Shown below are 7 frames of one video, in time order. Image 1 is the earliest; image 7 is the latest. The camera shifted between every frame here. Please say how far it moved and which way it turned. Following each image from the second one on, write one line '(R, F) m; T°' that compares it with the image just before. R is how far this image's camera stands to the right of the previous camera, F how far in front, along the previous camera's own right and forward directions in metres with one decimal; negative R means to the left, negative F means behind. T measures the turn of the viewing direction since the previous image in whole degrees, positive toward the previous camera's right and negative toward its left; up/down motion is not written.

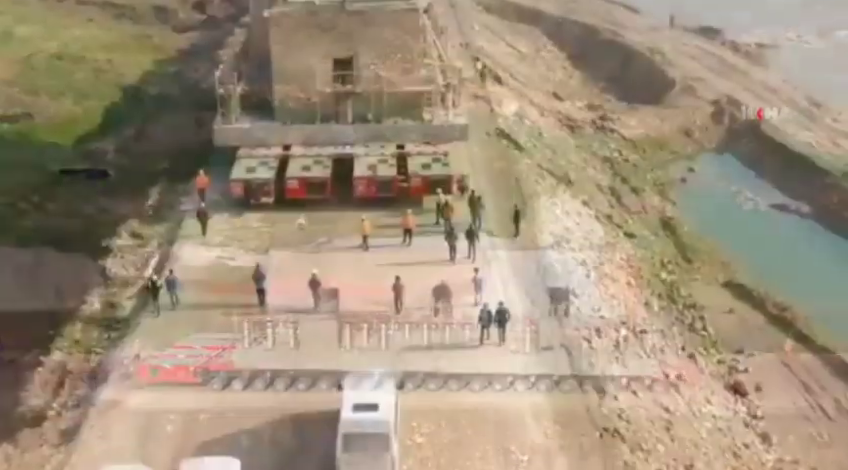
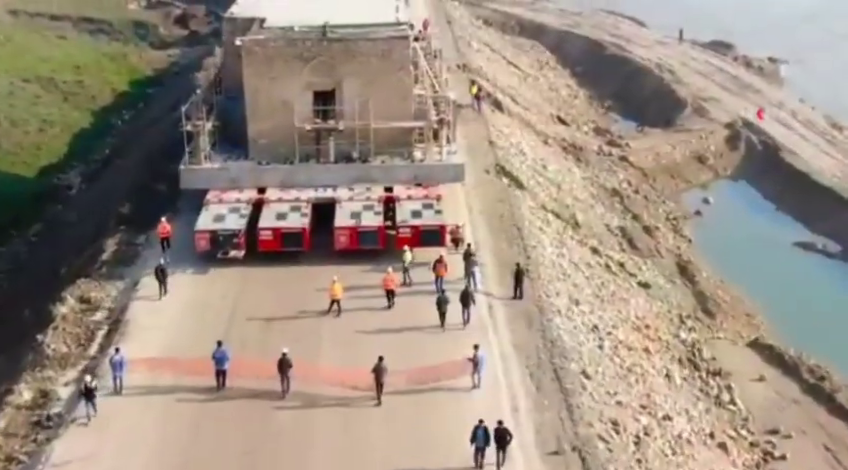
(+0.2, +3.5) m; 0°
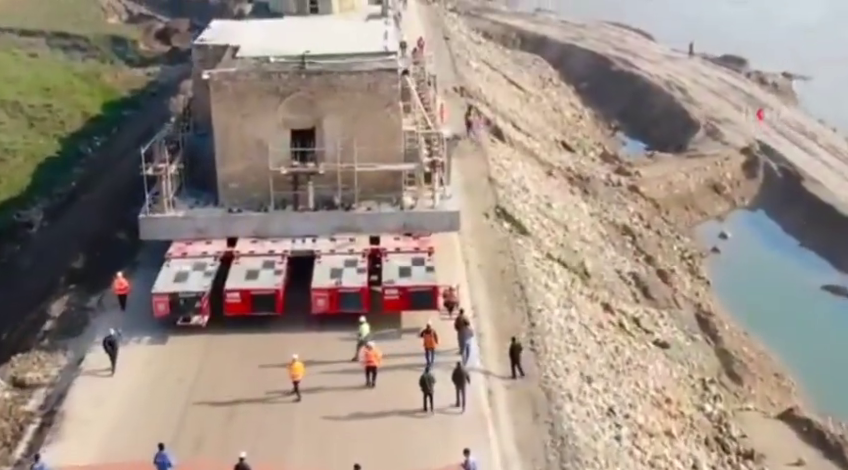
(+0.2, +3.4) m; 0°
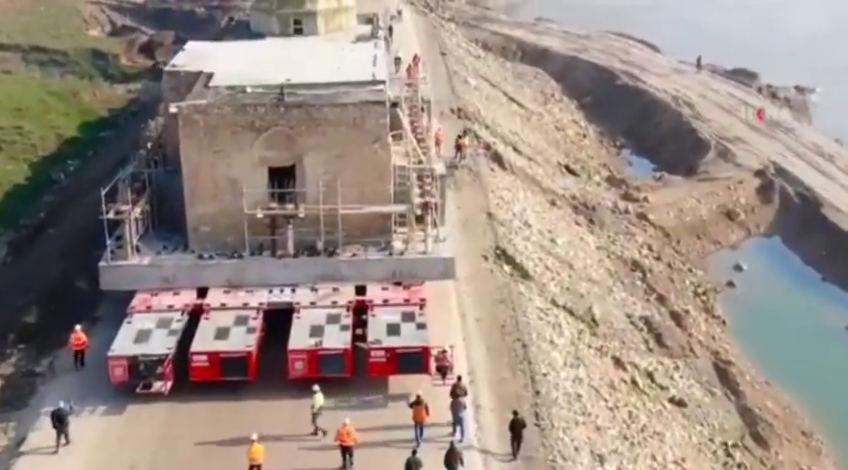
(+0.2, +2.6) m; 0°
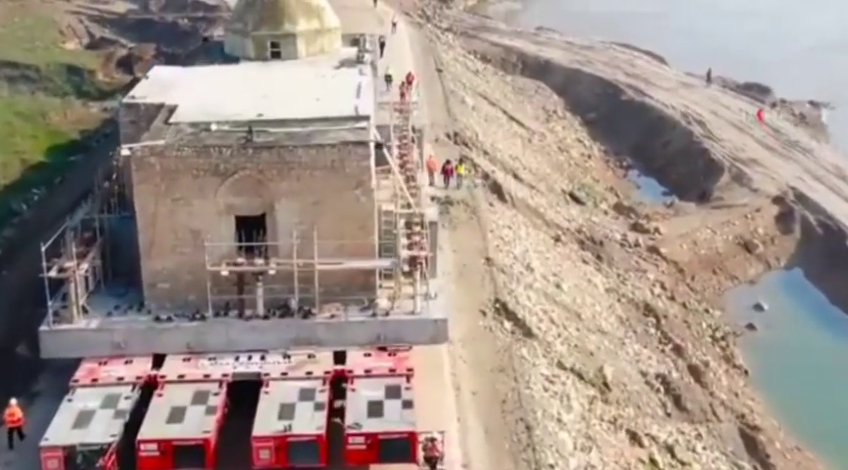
(+0.2, +3.1) m; 0°
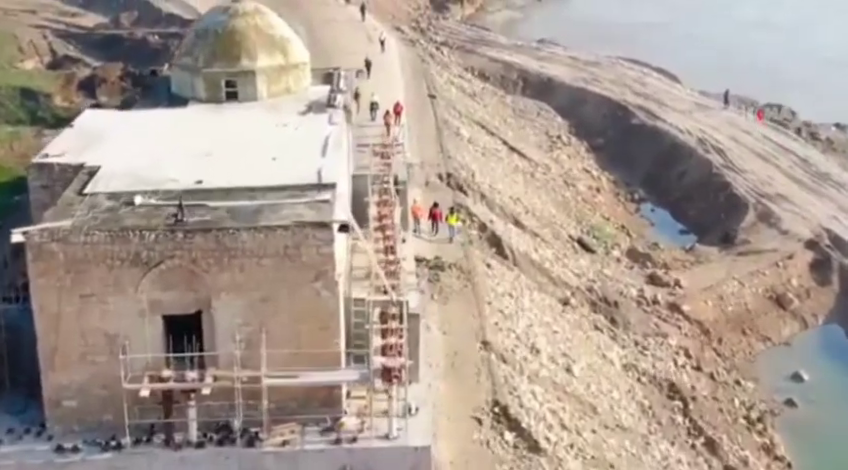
(+0.3, +4.6) m; 0°
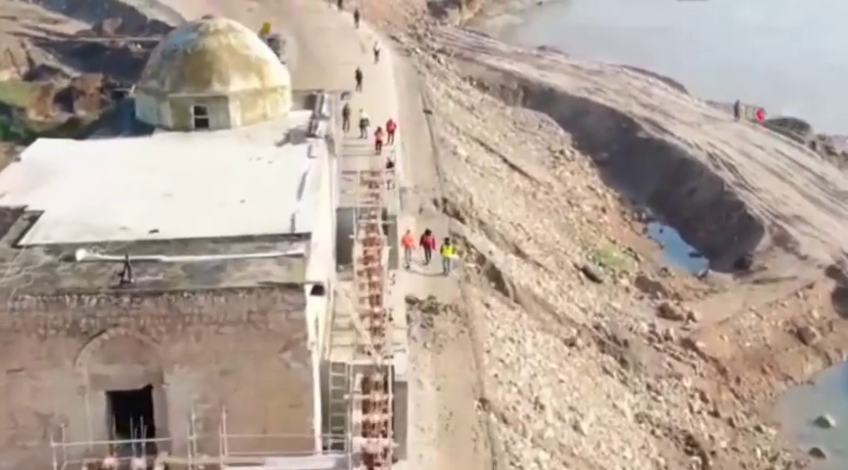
(+0.2, +2.4) m; 0°
